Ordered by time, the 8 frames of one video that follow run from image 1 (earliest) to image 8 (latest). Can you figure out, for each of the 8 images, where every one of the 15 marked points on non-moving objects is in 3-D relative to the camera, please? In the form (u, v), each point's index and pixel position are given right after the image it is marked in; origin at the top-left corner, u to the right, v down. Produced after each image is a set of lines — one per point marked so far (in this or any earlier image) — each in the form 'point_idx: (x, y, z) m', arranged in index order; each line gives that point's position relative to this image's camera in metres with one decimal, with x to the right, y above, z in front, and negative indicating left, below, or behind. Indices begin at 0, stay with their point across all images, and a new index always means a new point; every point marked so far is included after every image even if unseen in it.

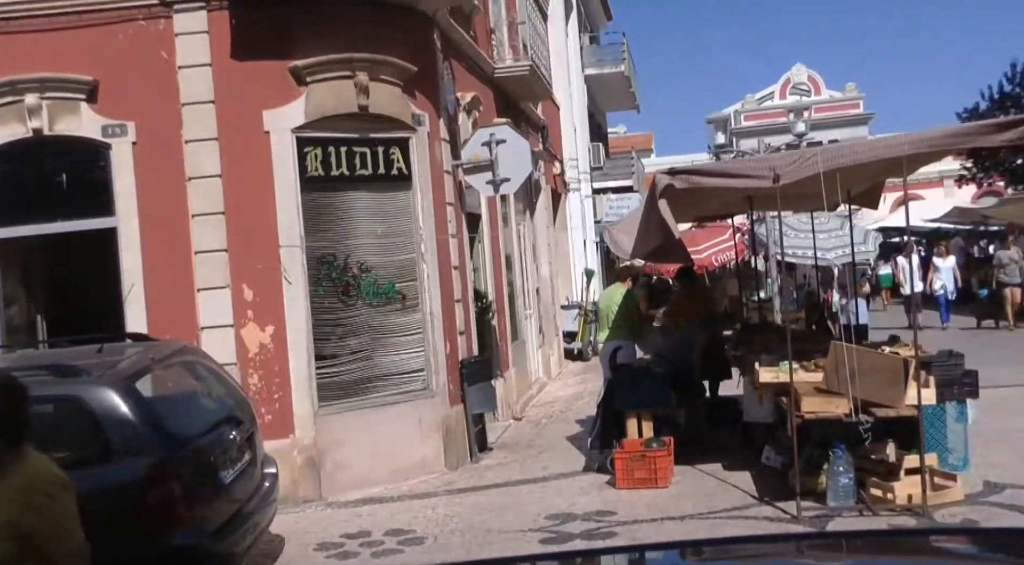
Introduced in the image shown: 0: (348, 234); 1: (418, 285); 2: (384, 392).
0: (-1.5, +0.4, +9.2) m
1: (-0.9, 0.0, +9.7) m
2: (-1.1, -1.0, +9.4) m
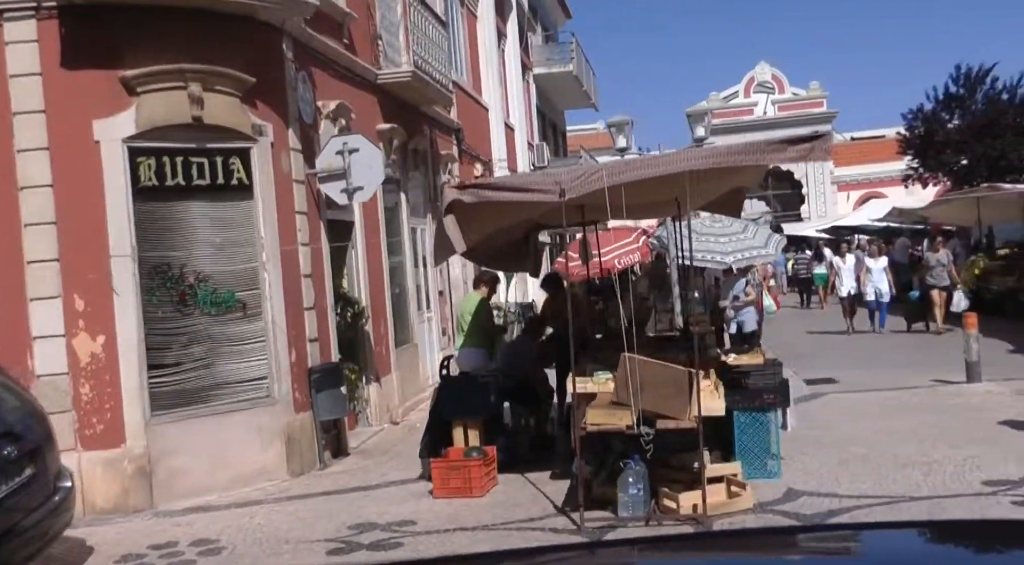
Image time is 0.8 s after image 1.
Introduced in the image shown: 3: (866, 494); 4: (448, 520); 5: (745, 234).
0: (-2.9, +0.3, +9.3) m
1: (-2.3, -0.1, +9.7) m
2: (-2.6, -1.1, +9.4) m
3: (+2.4, -1.5, +7.2) m
4: (-0.5, -1.7, +7.6) m
5: (+3.3, +0.7, +15.1) m
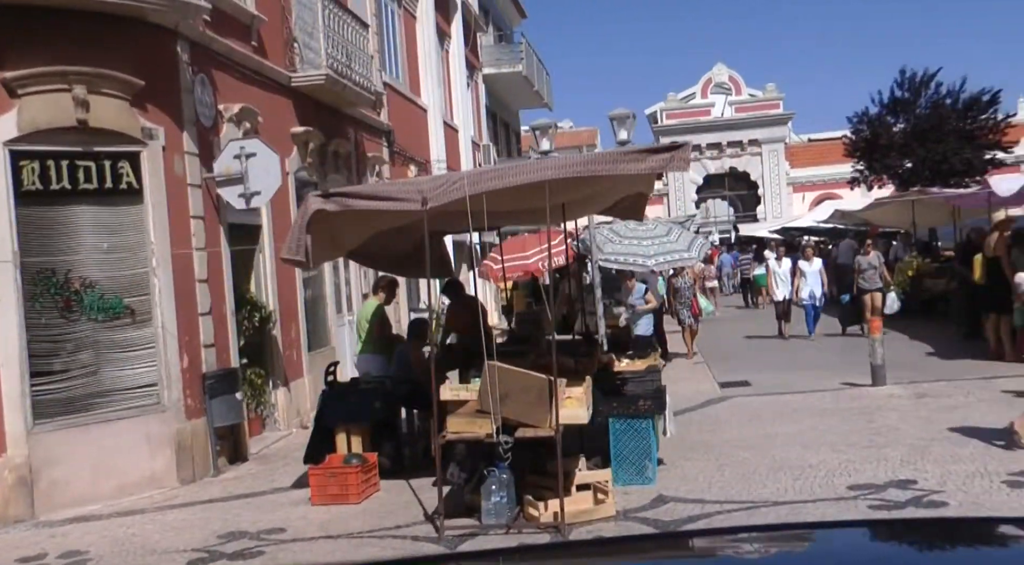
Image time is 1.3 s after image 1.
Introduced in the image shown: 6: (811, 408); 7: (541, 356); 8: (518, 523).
0: (-3.9, +0.3, +9.2) m
1: (-3.3, -0.1, +9.6) m
2: (-3.6, -1.1, +9.3) m
3: (+1.5, -1.5, +7.3) m
4: (-1.4, -1.8, +7.6) m
5: (+2.2, +0.7, +15.1) m
6: (+3.0, -1.3, +10.6) m
7: (+0.2, -0.7, +9.4) m
8: (0.0, -1.6, +7.1) m
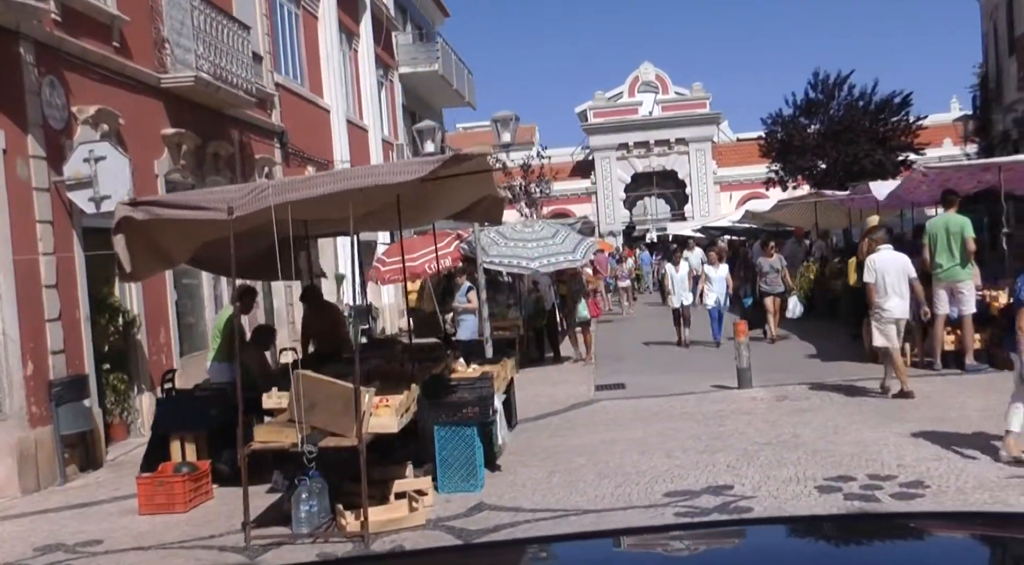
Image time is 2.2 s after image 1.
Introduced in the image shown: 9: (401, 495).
0: (-5.2, +0.2, +9.0) m
1: (-4.7, -0.2, +9.5) m
2: (-4.9, -1.2, +9.1) m
3: (+0.2, -1.6, +7.3) m
4: (-2.7, -1.8, +7.5) m
5: (+0.6, +0.7, +15.2) m
6: (+1.6, -1.3, +10.7) m
7: (-1.1, -0.7, +9.3) m
8: (-1.2, -1.7, +7.0) m
9: (-0.8, -1.5, +7.5) m
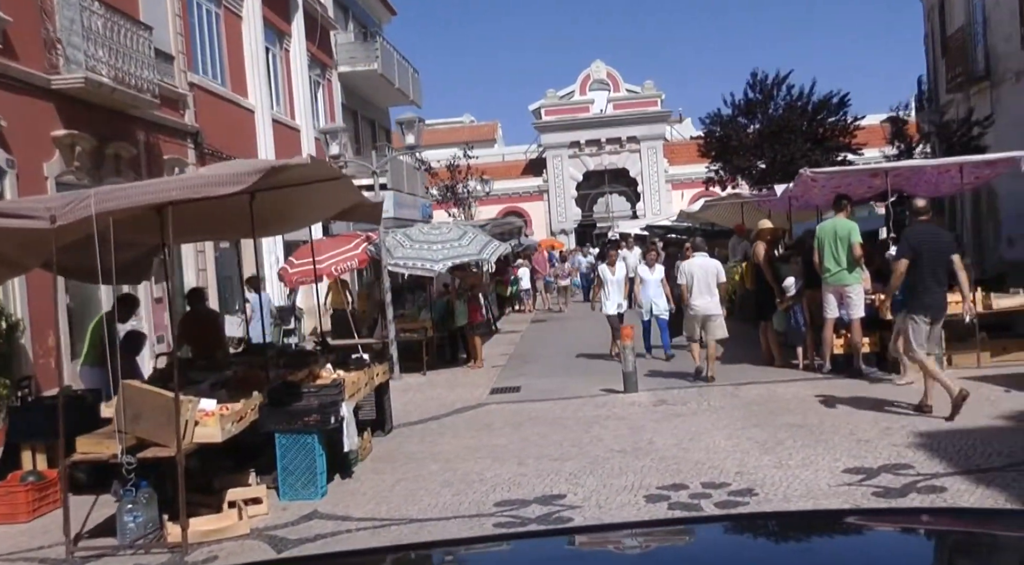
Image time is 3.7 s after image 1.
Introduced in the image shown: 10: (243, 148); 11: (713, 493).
0: (-6.4, +0.2, +8.8) m
1: (-5.9, -0.3, +9.3) m
2: (-6.1, -1.2, +9.0) m
3: (-1.0, -1.6, +7.3) m
4: (-3.9, -1.9, +7.4) m
5: (-0.8, +0.6, +15.2) m
6: (+0.3, -1.4, +10.7) m
7: (-2.3, -0.8, +9.3) m
8: (-2.4, -1.7, +7.0) m
9: (-2.0, -1.6, +7.5) m
10: (-4.9, +2.4, +19.2) m
11: (+1.4, -1.5, +7.2) m
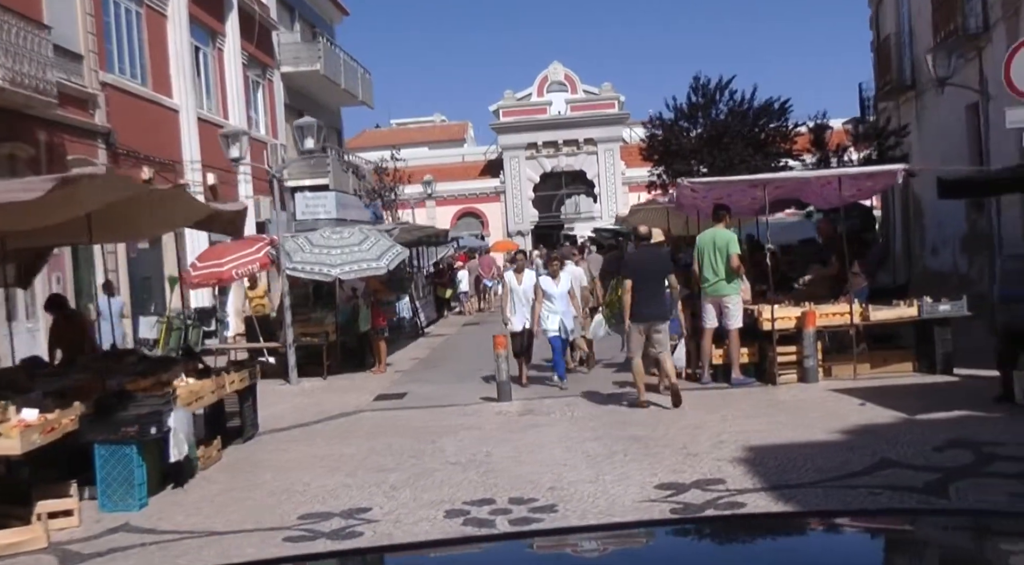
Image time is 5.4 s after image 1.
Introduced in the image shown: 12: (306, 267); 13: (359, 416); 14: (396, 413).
0: (-7.8, +0.2, +8.8) m
1: (-7.3, -0.3, +9.3) m
2: (-7.5, -1.2, +8.9) m
3: (-2.3, -1.7, +7.2) m
4: (-5.2, -2.0, +7.4) m
5: (-2.2, +0.6, +15.1) m
6: (-1.0, -1.5, +10.7) m
7: (-3.7, -0.8, +9.2) m
8: (-3.8, -1.8, +7.0) m
9: (-3.3, -1.6, +7.4) m
10: (-6.3, +2.4, +19.2) m
11: (0.0, -1.6, +7.2) m
12: (-2.8, +0.2, +14.3) m
13: (-1.7, -1.5, +11.7) m
14: (-1.3, -1.4, +11.7) m
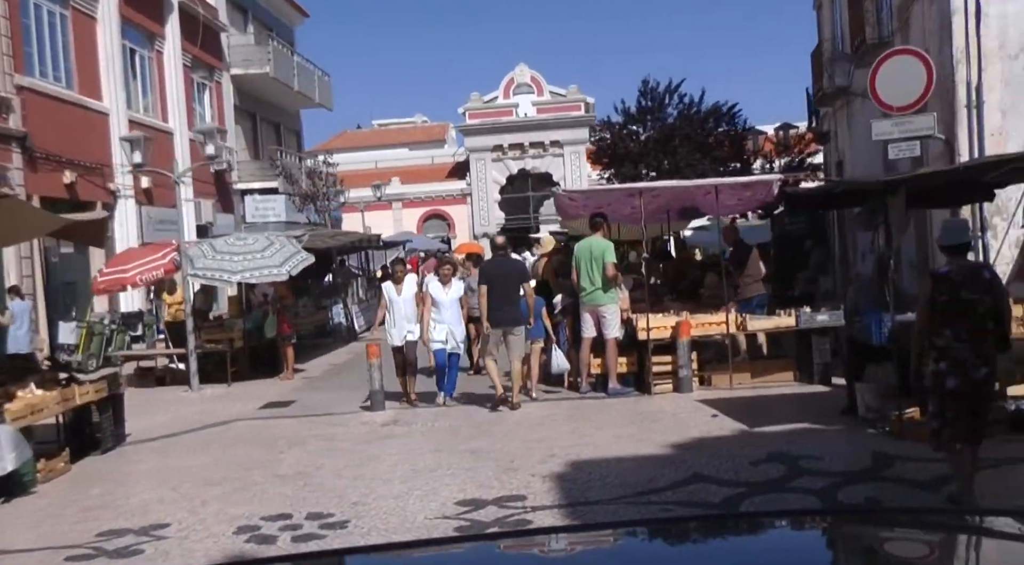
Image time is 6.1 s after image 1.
0: (-9.2, +0.1, +8.8) m
1: (-8.7, -0.4, +9.3) m
2: (-8.9, -1.3, +9.0) m
3: (-3.7, -1.8, +7.2) m
4: (-6.7, -2.0, +7.4) m
5: (-3.5, +0.5, +15.1) m
6: (-2.4, -1.6, +10.7) m
7: (-5.1, -0.9, +9.2) m
8: (-5.2, -1.9, +7.0) m
9: (-4.8, -1.7, +7.4) m
10: (-7.7, +2.3, +19.2) m
11: (-1.4, -1.7, +7.2) m
12: (-4.2, +0.1, +14.3) m
13: (-3.1, -1.6, +11.7) m
14: (-2.7, -1.5, +11.7) m
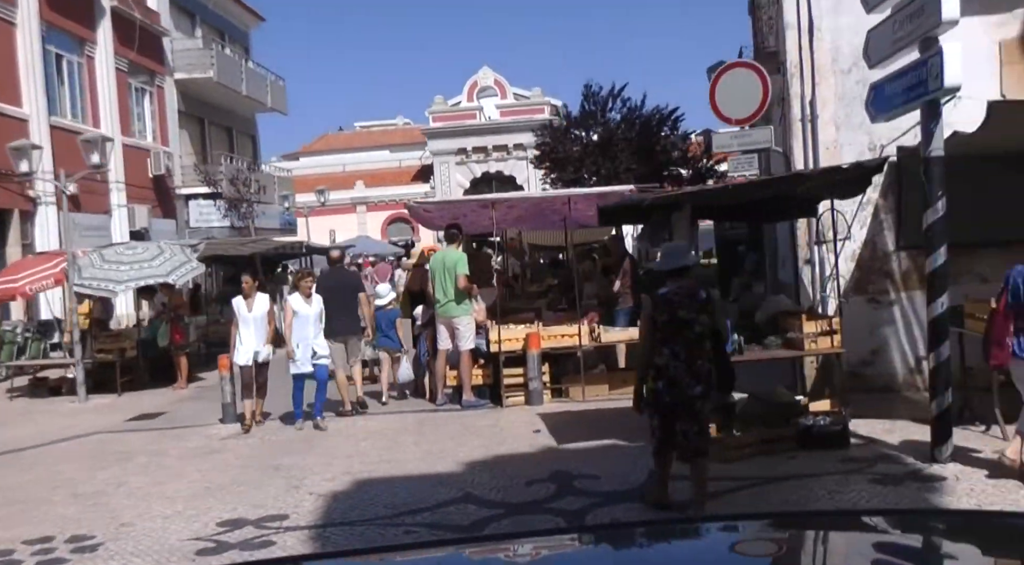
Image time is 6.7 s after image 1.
0: (-10.9, -0.1, +8.9) m
1: (-10.3, -0.5, +9.4) m
2: (-10.6, -1.5, +9.0) m
3: (-5.4, -1.9, +7.3) m
4: (-8.3, -2.2, +7.5) m
5: (-5.1, +0.3, +15.1) m
6: (-4.1, -1.7, +10.7) m
7: (-6.8, -1.1, +9.3) m
8: (-6.9, -2.0, +7.0) m
9: (-6.4, -1.9, +7.5) m
10: (-9.3, +2.2, +19.2) m
11: (-3.1, -1.8, +7.2) m
12: (-5.8, 0.0, +14.3) m
13: (-4.7, -1.7, +11.7) m
14: (-4.3, -1.7, +11.7) m
